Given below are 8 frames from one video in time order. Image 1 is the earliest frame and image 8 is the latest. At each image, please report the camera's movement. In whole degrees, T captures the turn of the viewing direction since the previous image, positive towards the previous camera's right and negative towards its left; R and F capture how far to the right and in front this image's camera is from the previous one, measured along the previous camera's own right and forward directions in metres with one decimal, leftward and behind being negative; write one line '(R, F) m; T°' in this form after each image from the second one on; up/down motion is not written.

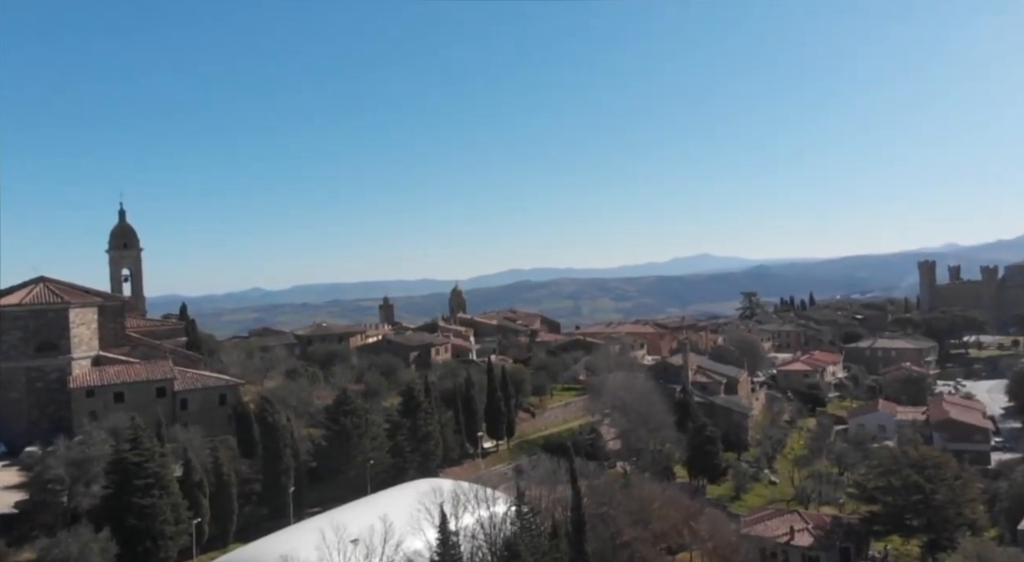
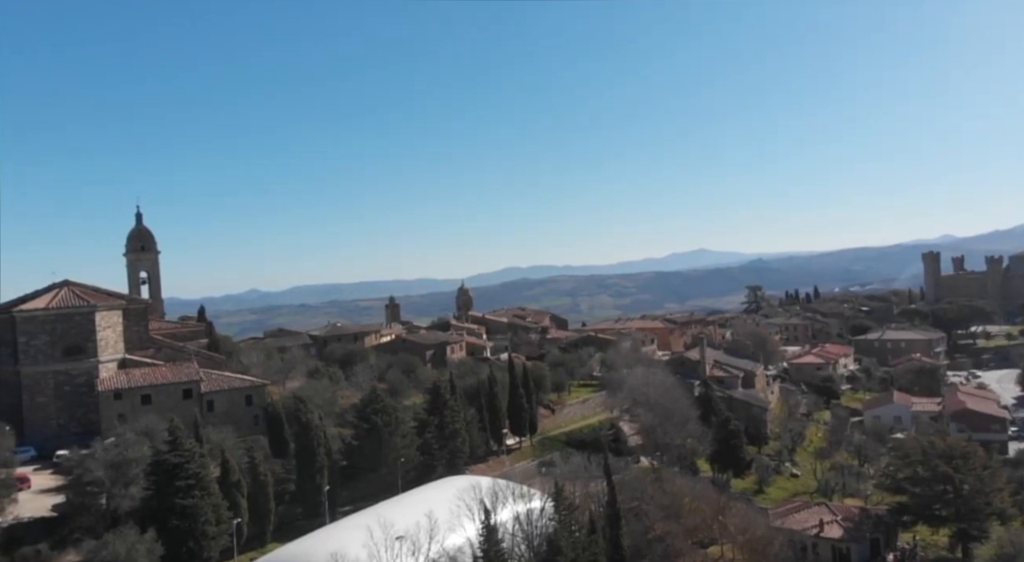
(-0.8, 0.0) m; 0°
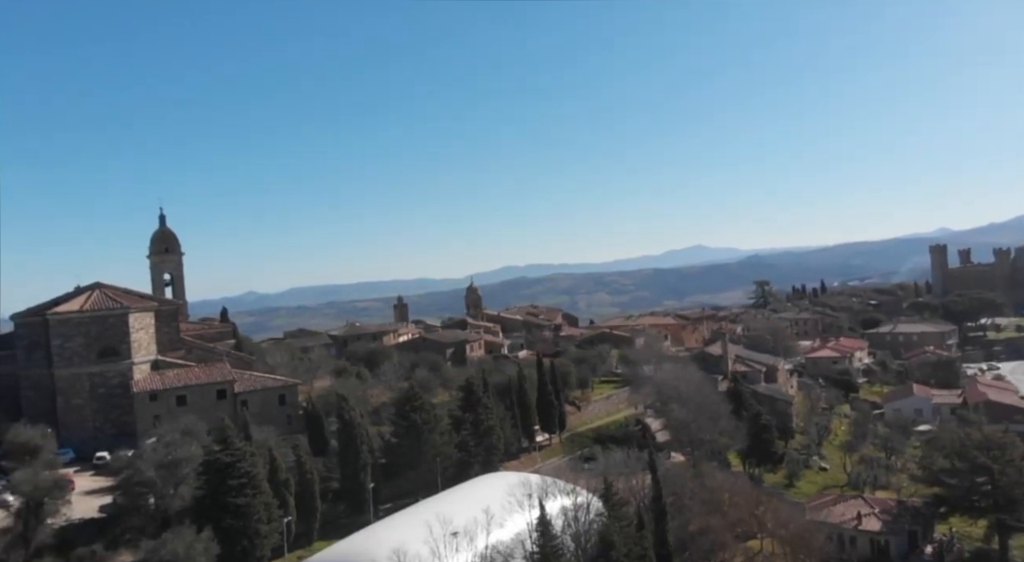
(-1.0, 0.0) m; 0°
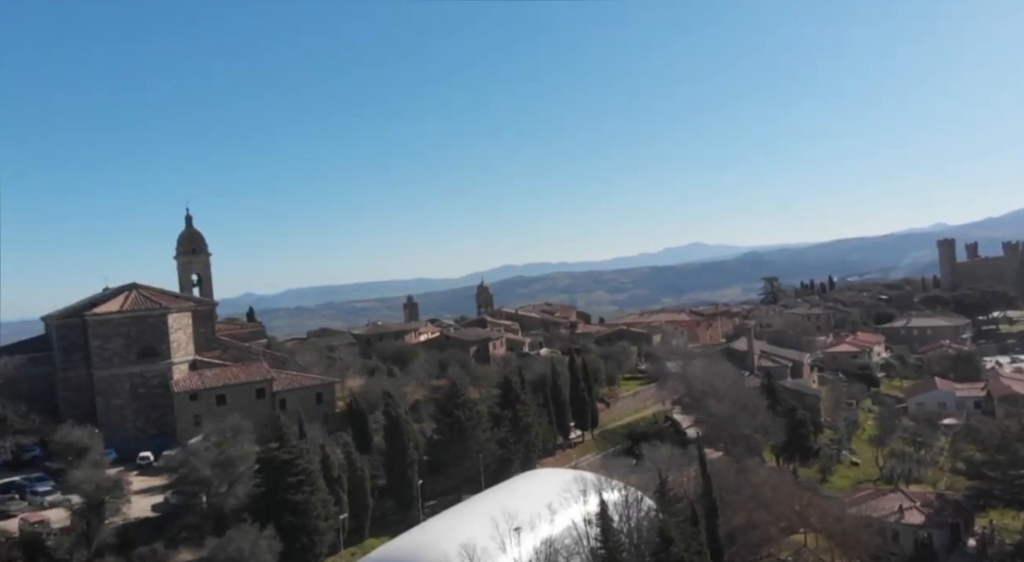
(-1.1, 0.0) m; 0°
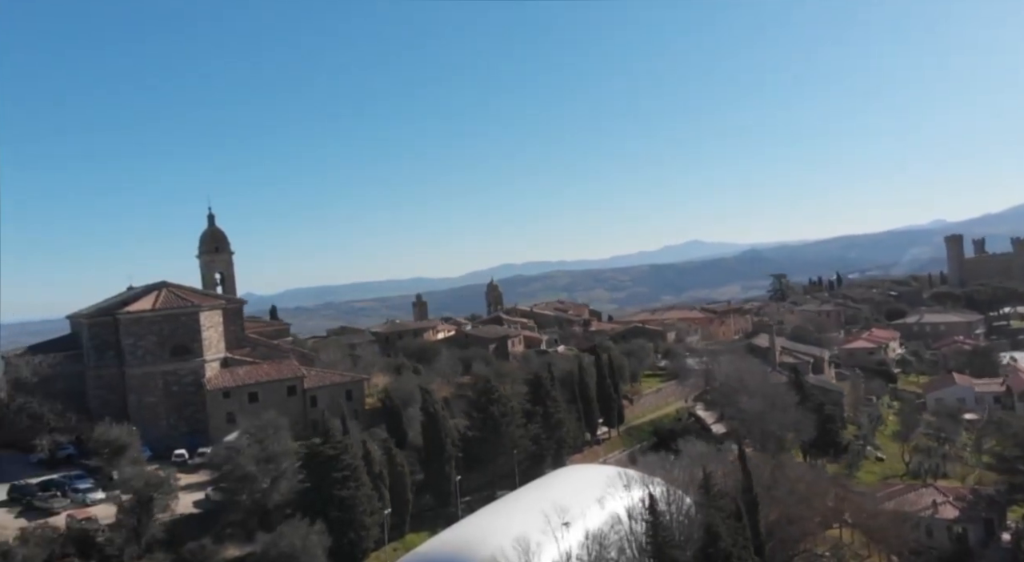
(-0.9, 0.0) m; 0°
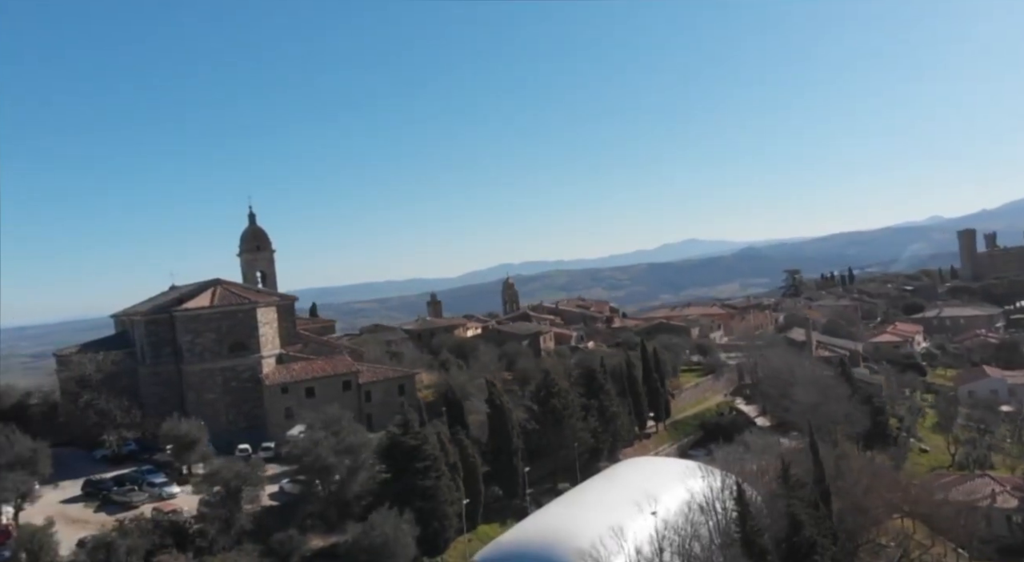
(-1.6, -0.2) m; 0°
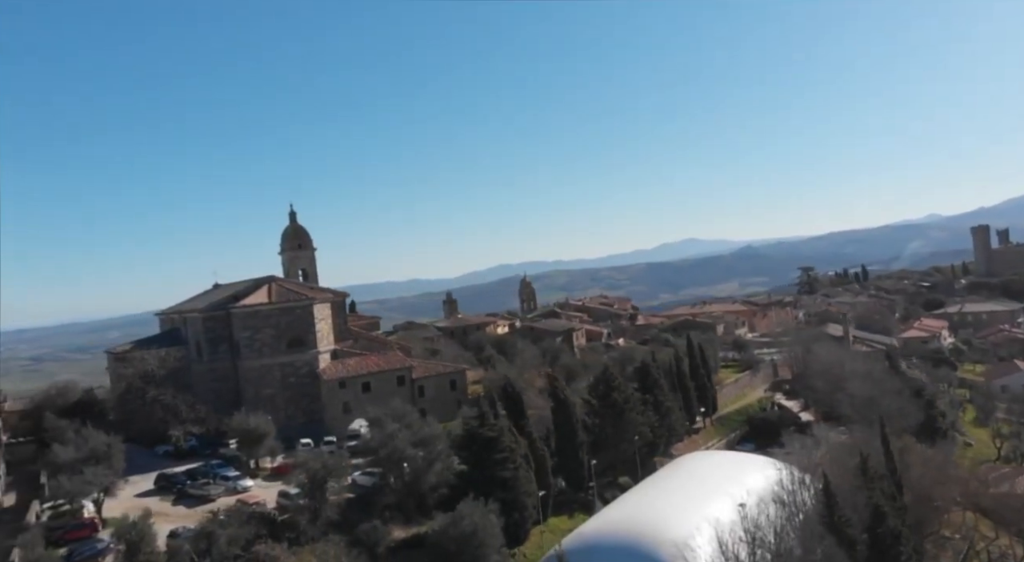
(-1.6, -0.2) m; -1°
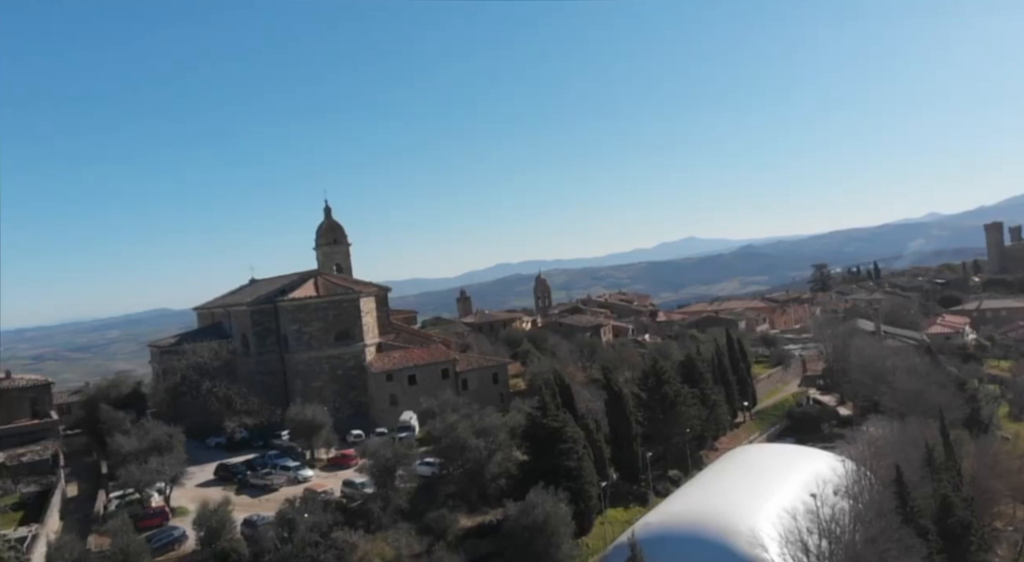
(-1.3, -0.2) m; -1°
